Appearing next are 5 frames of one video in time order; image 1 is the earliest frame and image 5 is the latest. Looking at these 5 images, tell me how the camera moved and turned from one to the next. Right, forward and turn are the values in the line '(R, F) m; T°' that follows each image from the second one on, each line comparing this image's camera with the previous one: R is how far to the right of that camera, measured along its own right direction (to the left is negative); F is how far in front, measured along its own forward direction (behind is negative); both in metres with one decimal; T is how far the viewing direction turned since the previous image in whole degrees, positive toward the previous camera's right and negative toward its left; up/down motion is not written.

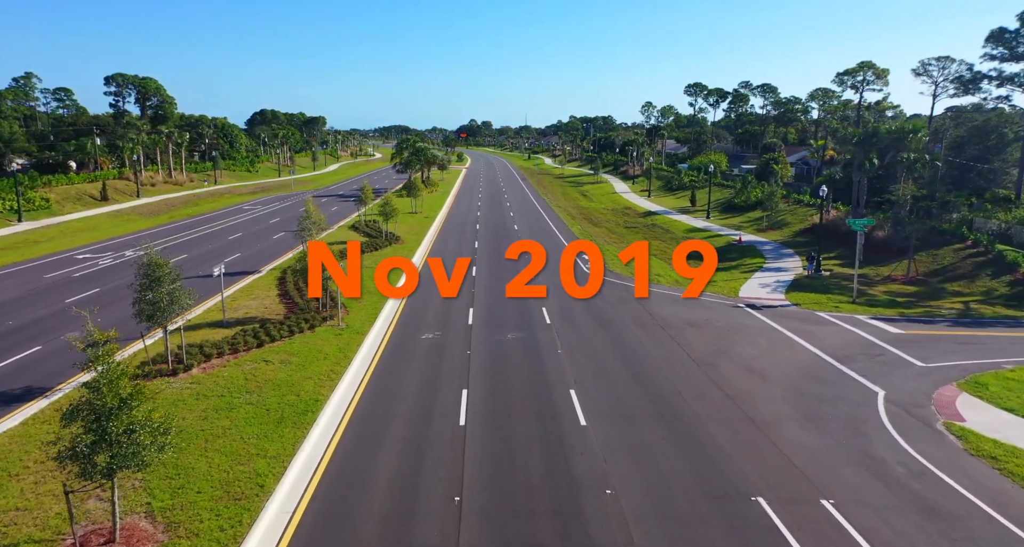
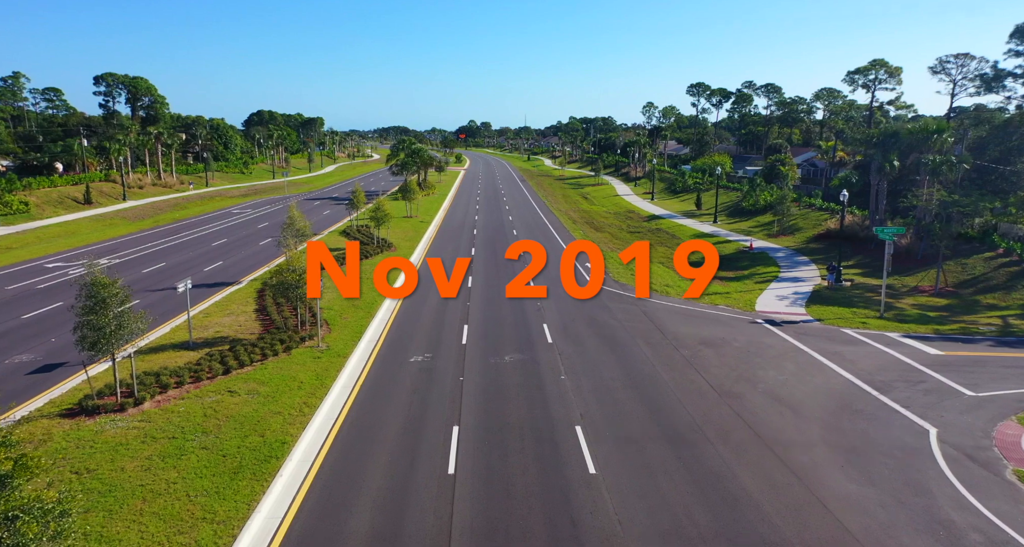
(0.0, +2.4) m; 0°
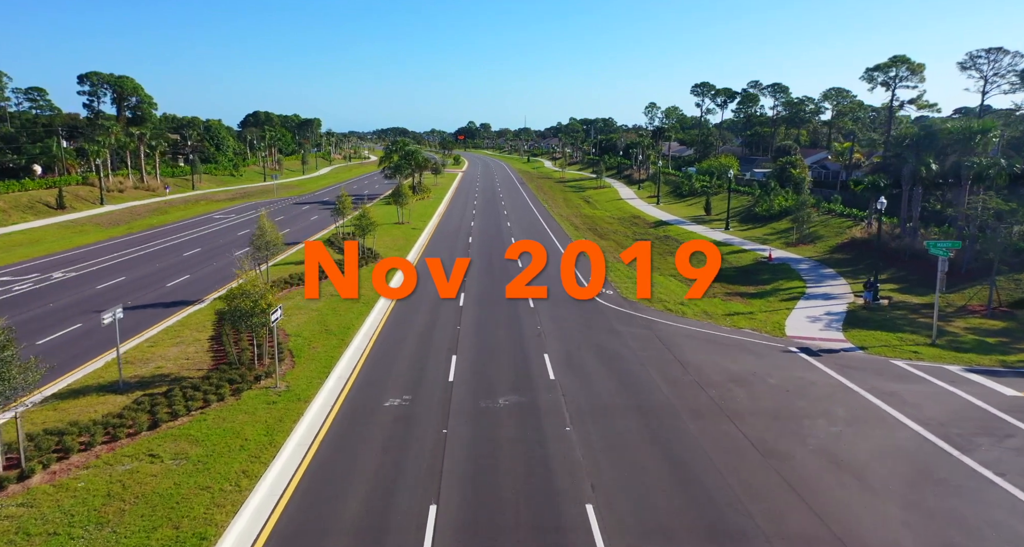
(+0.1, +3.6) m; 0°
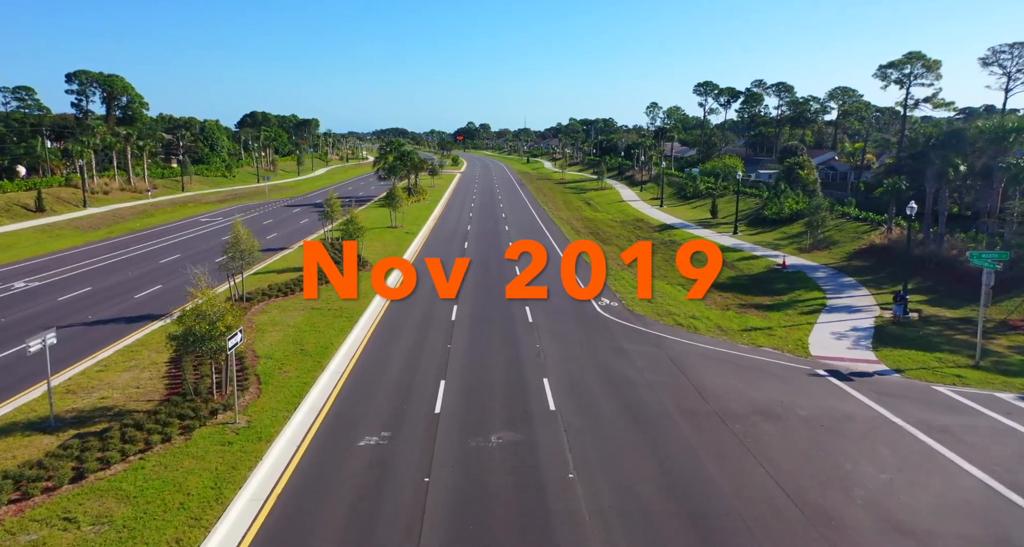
(+0.1, +2.5) m; 0°
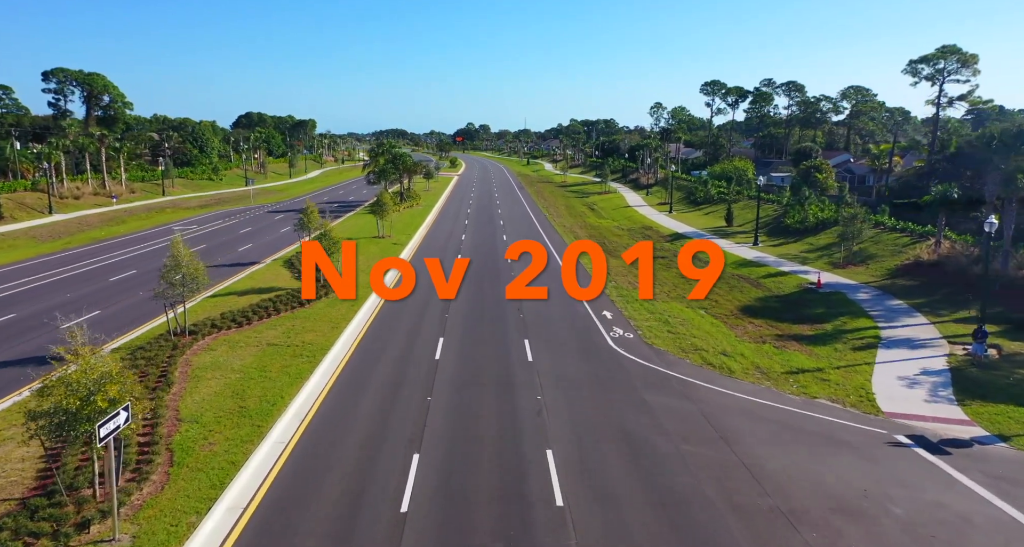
(+0.1, +4.7) m; 0°
